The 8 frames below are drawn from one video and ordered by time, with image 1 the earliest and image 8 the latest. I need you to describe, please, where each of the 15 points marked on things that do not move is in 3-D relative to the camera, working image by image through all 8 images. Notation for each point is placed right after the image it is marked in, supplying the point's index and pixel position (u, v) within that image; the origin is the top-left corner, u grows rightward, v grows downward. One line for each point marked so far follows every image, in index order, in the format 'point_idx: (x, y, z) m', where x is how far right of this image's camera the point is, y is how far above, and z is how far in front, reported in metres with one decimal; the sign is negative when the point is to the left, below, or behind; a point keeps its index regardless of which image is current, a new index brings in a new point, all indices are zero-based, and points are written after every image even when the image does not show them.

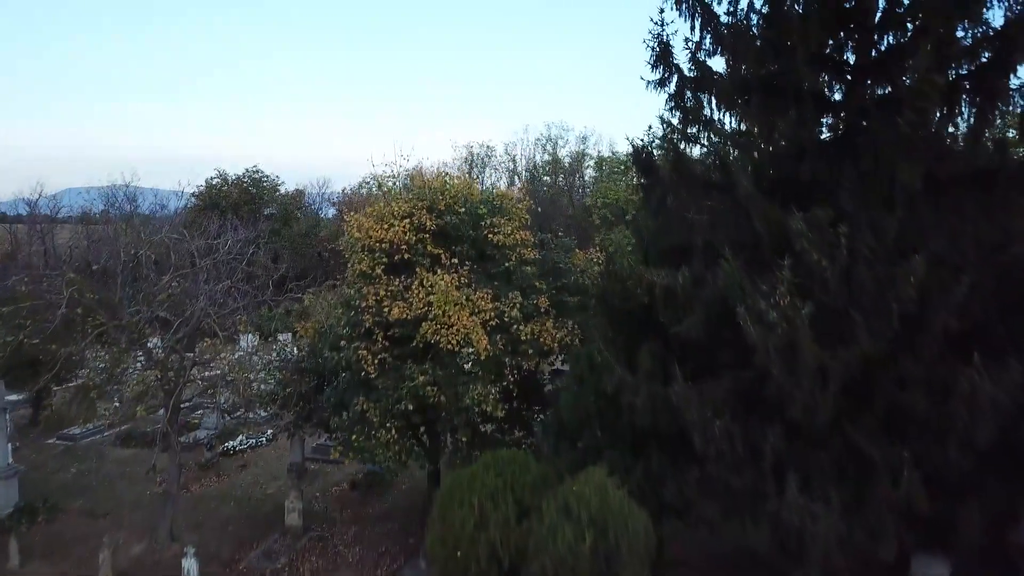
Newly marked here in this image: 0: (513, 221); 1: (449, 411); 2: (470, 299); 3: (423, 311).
0: (0.0, +1.0, +10.8) m
1: (-0.9, -1.7, +9.5) m
2: (-0.6, -0.2, +9.6) m
3: (-1.2, -0.3, +9.4) m
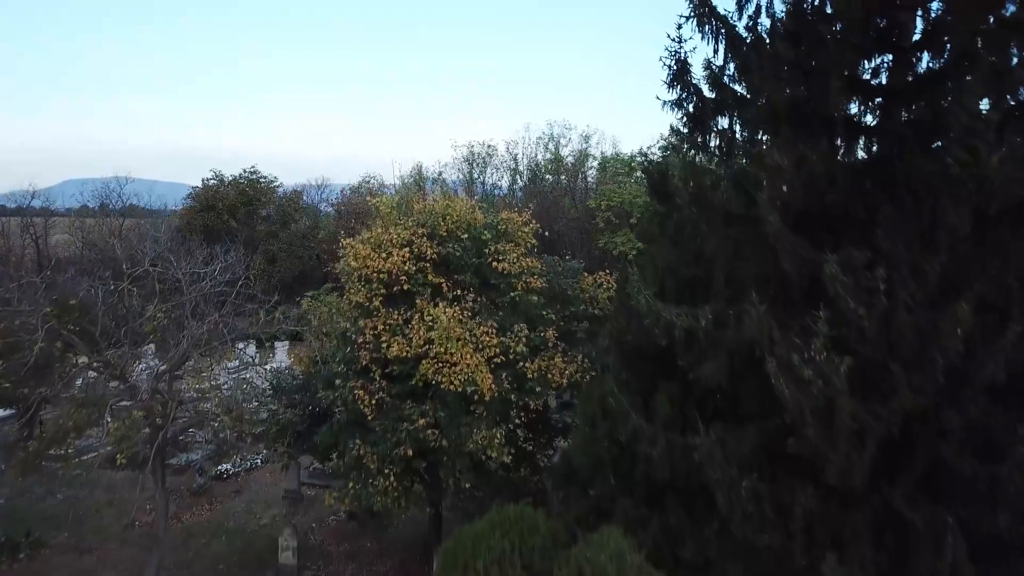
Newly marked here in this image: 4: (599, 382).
0: (+0.1, +0.6, +10.2) m
1: (-0.8, -2.1, +9.0) m
2: (-0.5, -0.6, +9.0) m
3: (-1.1, -0.8, +8.8) m
4: (+1.1, -1.2, +8.7) m
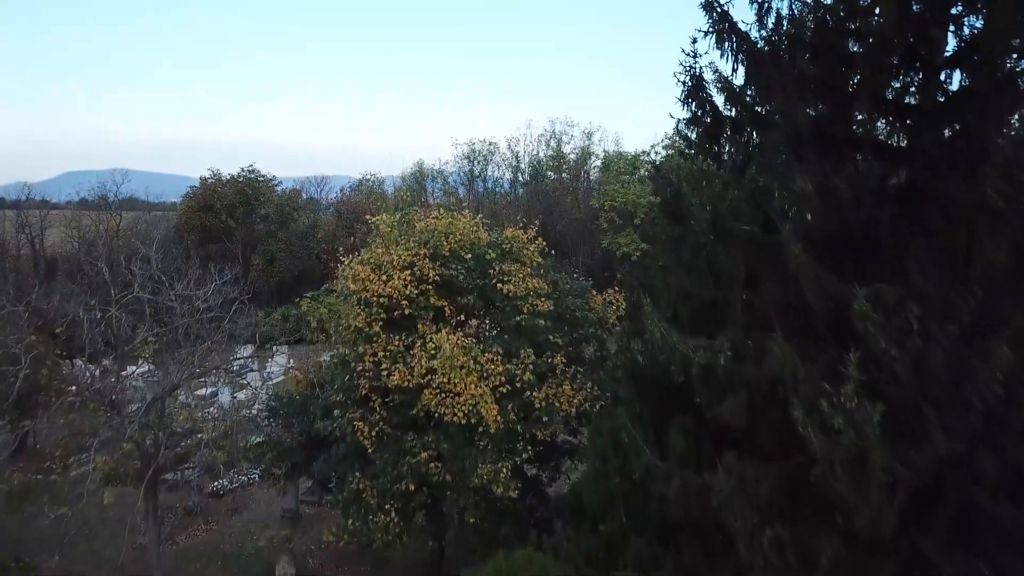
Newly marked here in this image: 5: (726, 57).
0: (+0.2, +0.3, +9.8) m
1: (-0.7, -2.5, +8.6) m
2: (-0.4, -0.9, +8.6) m
3: (-1.0, -1.1, +8.4) m
4: (+1.2, -1.5, +8.4) m
5: (+2.6, +2.8, +8.5) m
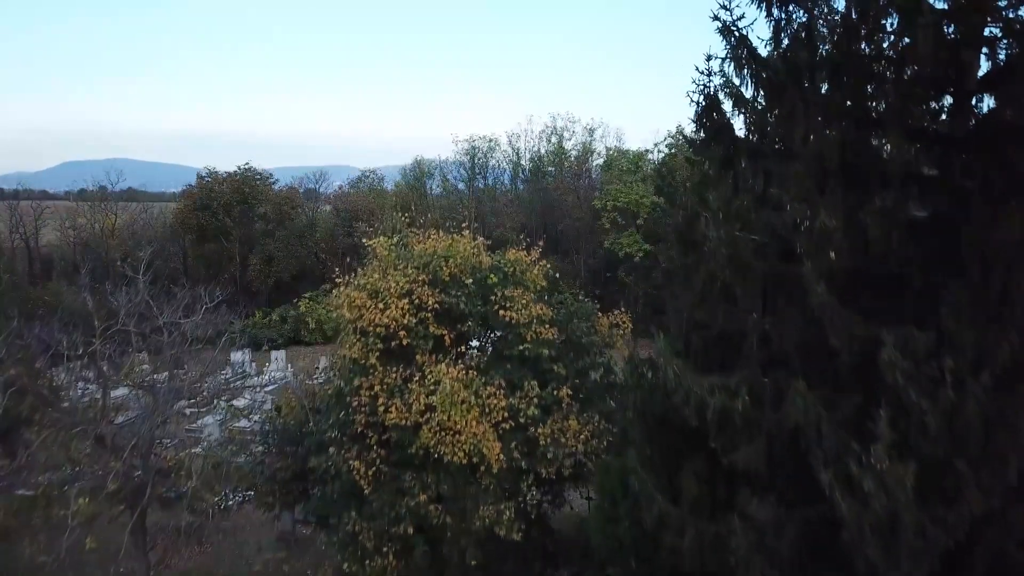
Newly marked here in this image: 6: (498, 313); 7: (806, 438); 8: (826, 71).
0: (+0.2, -0.1, +9.3) m
1: (-0.7, -2.8, +8.2) m
2: (-0.4, -1.3, +8.2) m
3: (-1.0, -1.4, +8.0) m
4: (+1.2, -1.9, +8.0) m
5: (+2.6, +2.4, +8.0) m
6: (-0.2, -0.3, +9.0) m
7: (+2.7, -1.4, +6.4) m
8: (+3.1, +2.2, +7.1) m
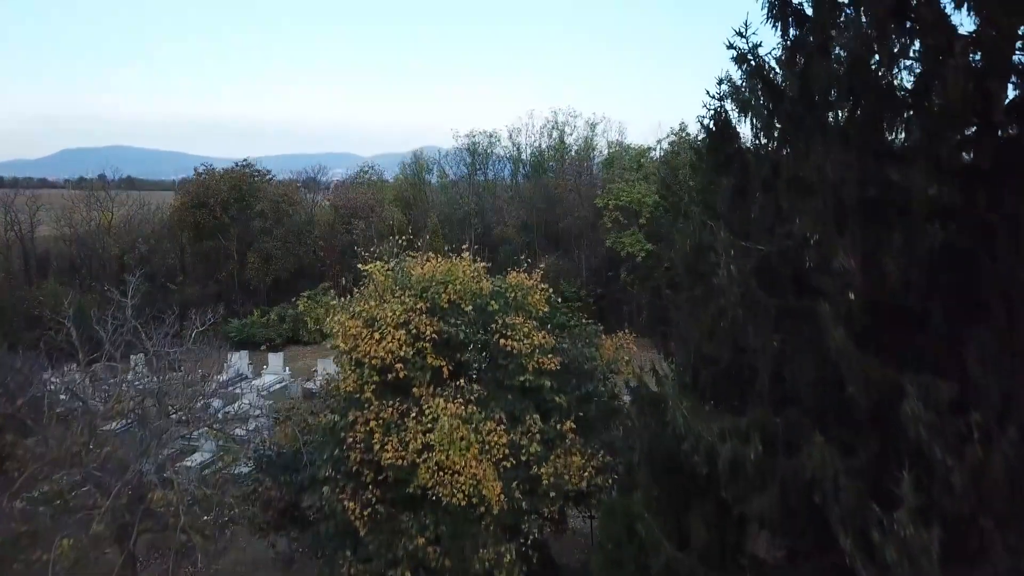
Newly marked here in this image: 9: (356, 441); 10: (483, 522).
0: (+0.2, -0.4, +9.0) m
1: (-0.6, -3.2, +7.9) m
2: (-0.4, -1.6, +7.8) m
3: (-1.0, -1.8, +7.7) m
4: (+1.2, -2.2, +7.7) m
5: (+2.7, +2.1, +7.7) m
6: (-0.2, -0.7, +8.7) m
7: (+2.7, -1.7, +6.1) m
8: (+3.2, +1.8, +6.7) m
9: (-1.8, -1.7, +8.0) m
10: (-0.3, -2.6, +7.8) m
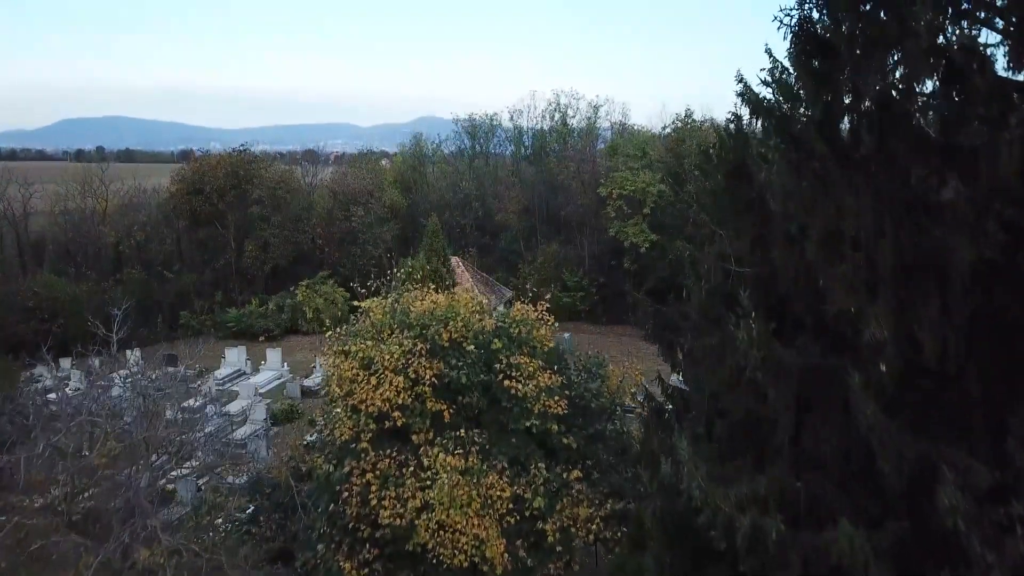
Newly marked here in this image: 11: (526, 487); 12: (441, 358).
0: (+0.3, -0.9, +8.6) m
1: (-0.6, -3.7, +7.6) m
2: (-0.3, -2.1, +7.5) m
3: (-1.0, -2.3, +7.3) m
4: (+1.3, -2.7, +7.3) m
5: (+2.7, +1.6, +7.1) m
6: (-0.1, -1.1, +8.2) m
7: (+2.7, -2.3, +5.7) m
8: (+3.2, +1.2, +6.2) m
9: (-1.7, -2.2, +7.6) m
10: (-0.3, -3.1, +7.4) m
11: (+0.2, -2.2, +7.8) m
12: (-0.8, -0.8, +8.2) m
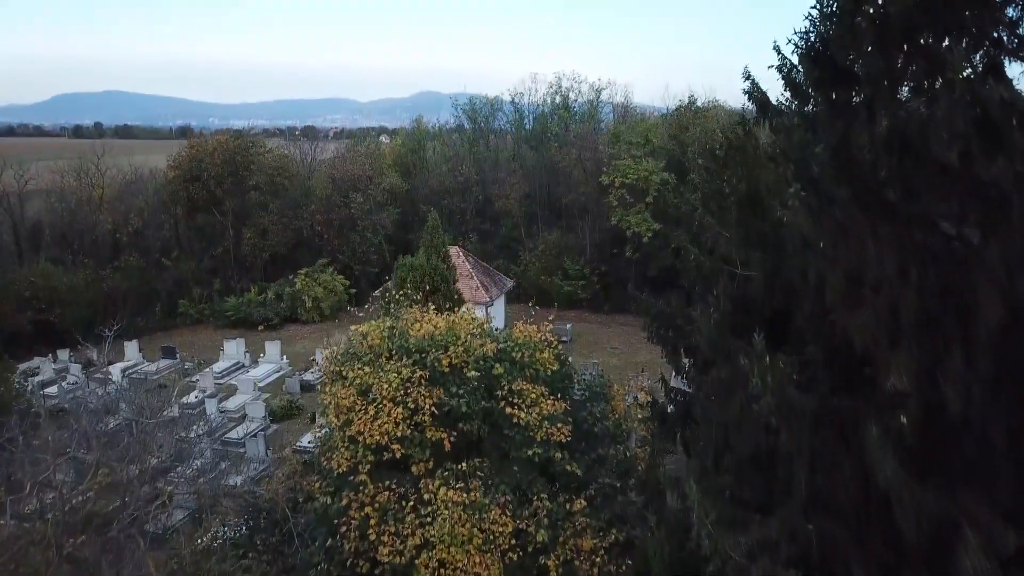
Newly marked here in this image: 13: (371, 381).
0: (+0.3, -1.1, +8.3) m
1: (-0.6, -4.0, +7.4) m
2: (-0.3, -2.4, +7.3) m
3: (-0.9, -2.6, +7.1) m
4: (+1.3, -3.1, +7.1) m
5: (+2.7, +1.2, +6.8) m
6: (-0.1, -1.4, +8.0) m
7: (+2.7, -2.7, +5.5) m
8: (+3.2, +0.9, +5.9) m
9: (-1.7, -2.5, +7.4) m
10: (-0.2, -3.4, +7.2) m
11: (+0.2, -2.5, +7.6) m
12: (-0.8, -1.1, +8.0) m
13: (-1.6, -1.1, +7.9) m
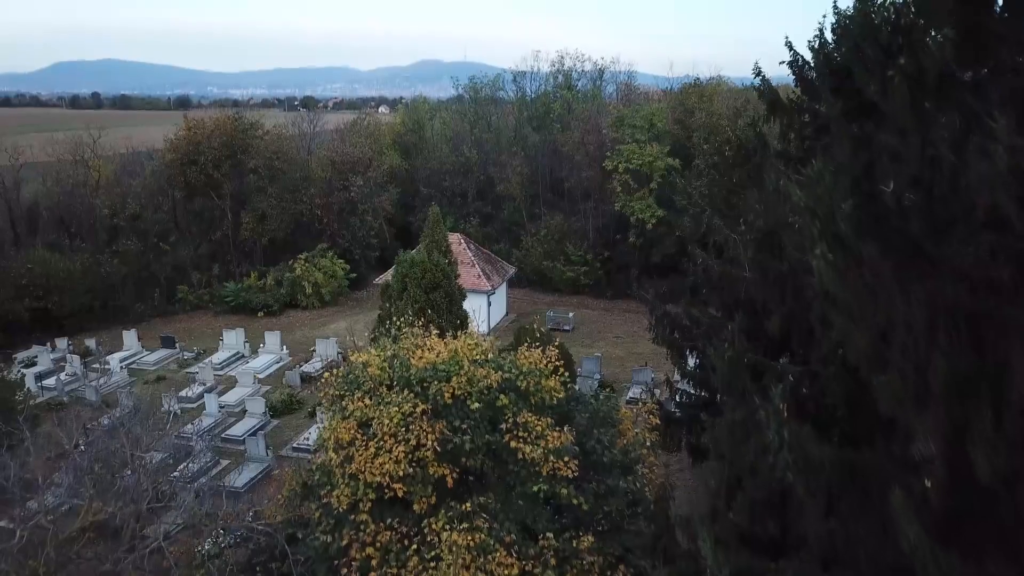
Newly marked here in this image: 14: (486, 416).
0: (+0.3, -1.5, +8.1) m
1: (-0.5, -4.3, +7.3) m
2: (-0.2, -2.8, +7.1) m
3: (-0.9, -3.0, +7.0) m
4: (+1.3, -3.4, +6.9) m
5: (+2.8, +0.8, +6.5) m
6: (0.0, -1.7, +7.8) m
7: (+2.8, -3.1, +5.3) m
8: (+3.3, +0.5, +5.5) m
9: (-1.7, -2.9, +7.2) m
10: (-0.2, -3.7, +7.1) m
11: (+0.2, -2.9, +7.4) m
12: (-0.8, -1.5, +7.7) m
13: (-1.5, -1.4, +7.6) m
14: (-0.3, -1.5, +7.9) m
